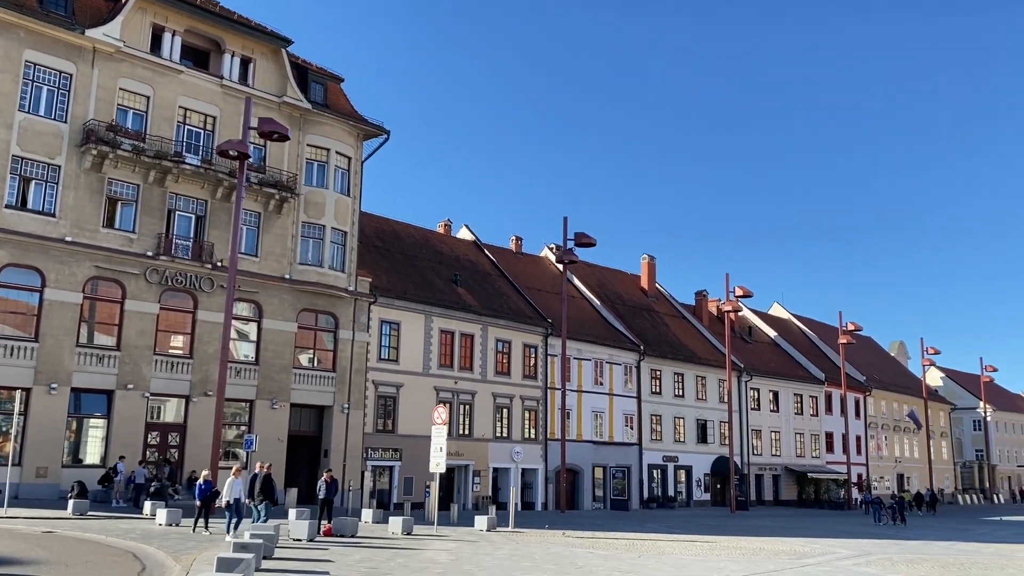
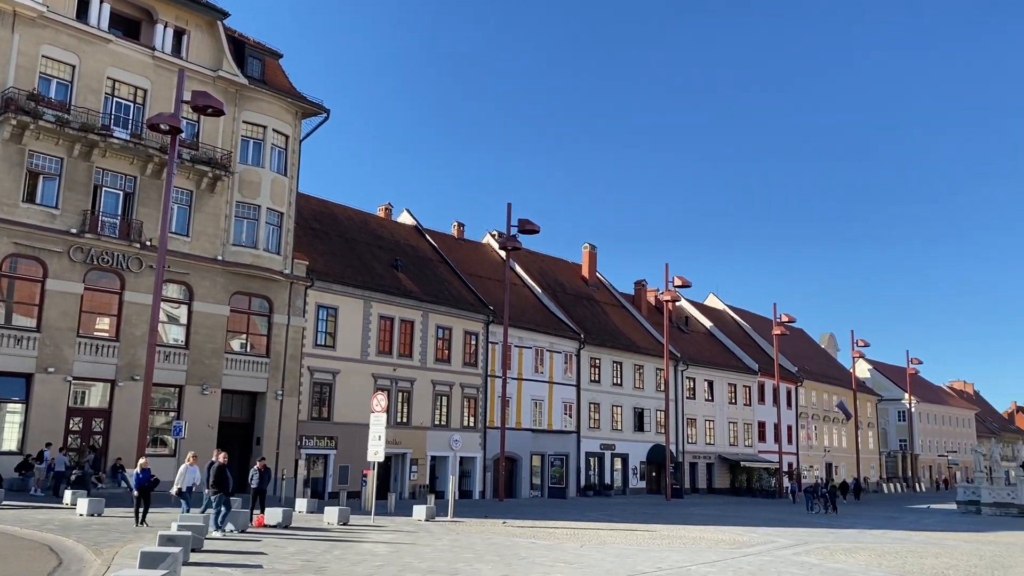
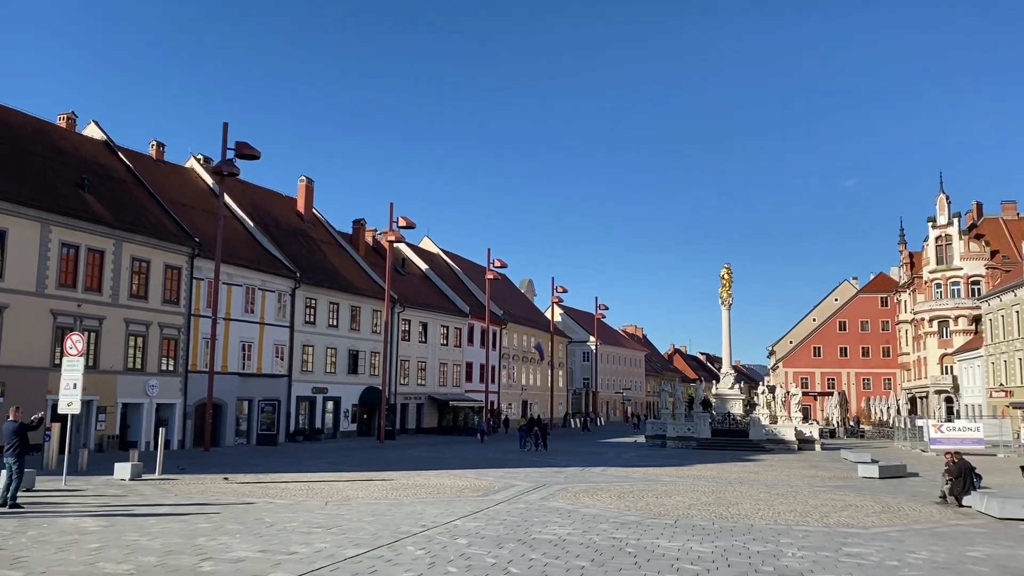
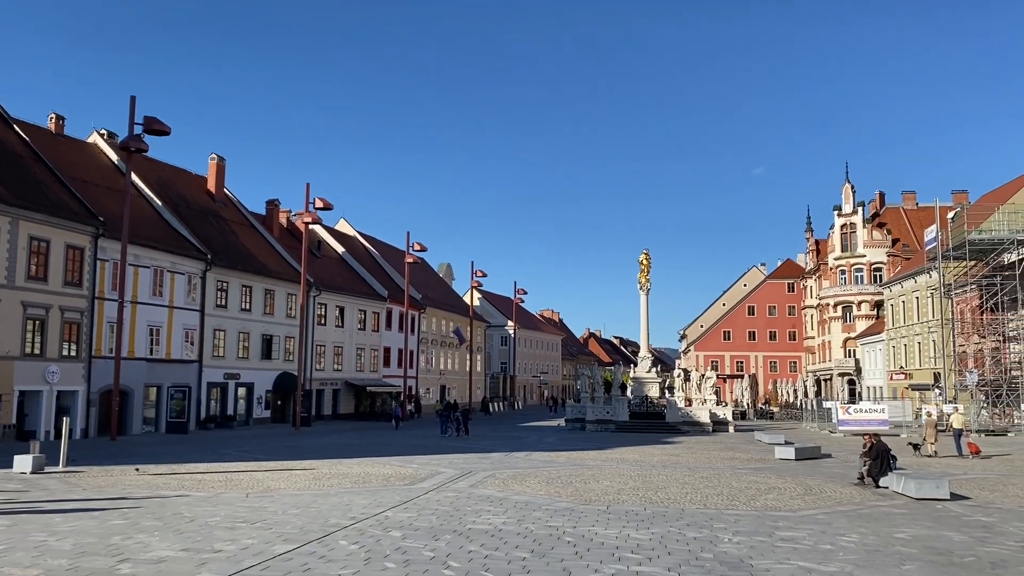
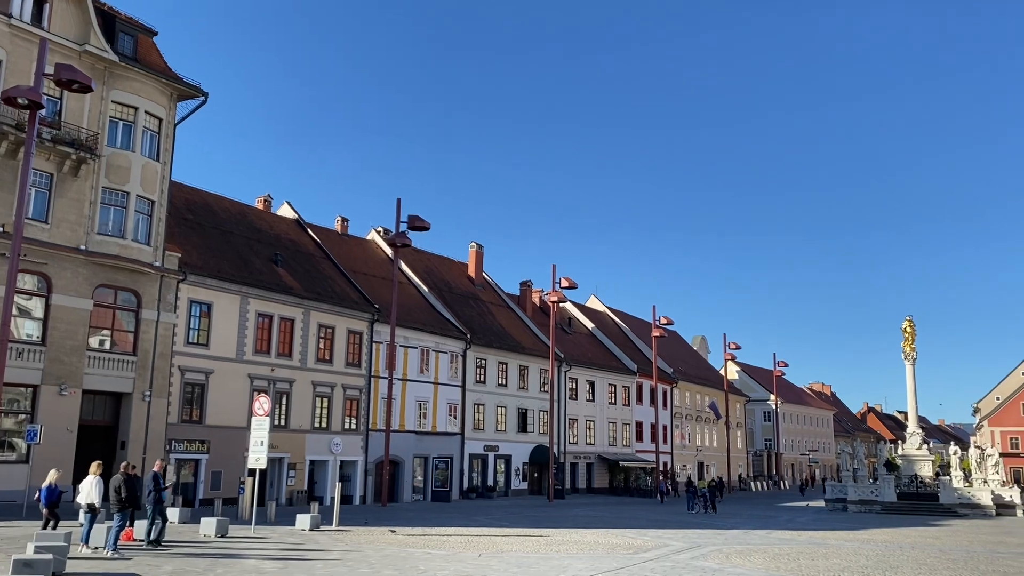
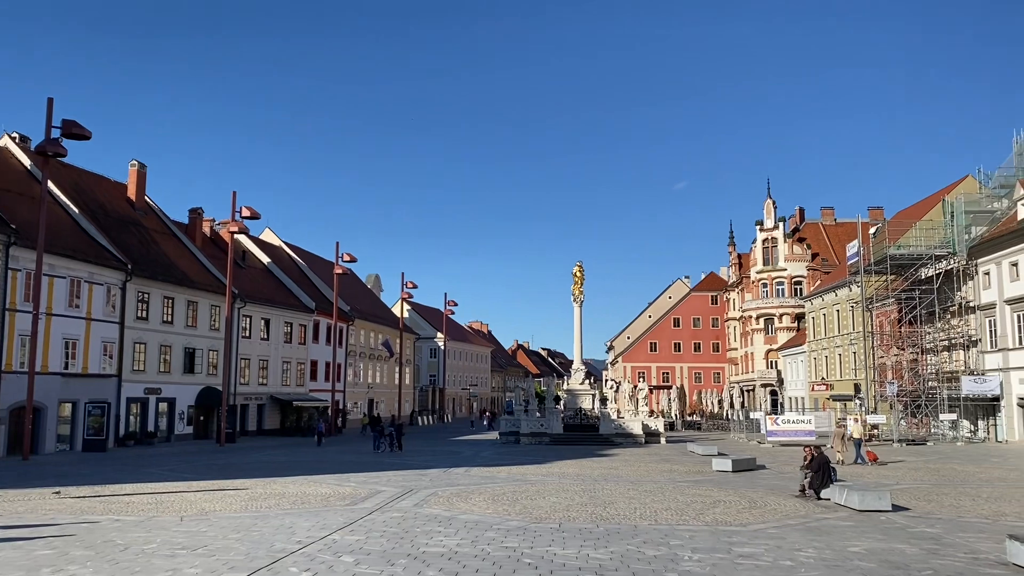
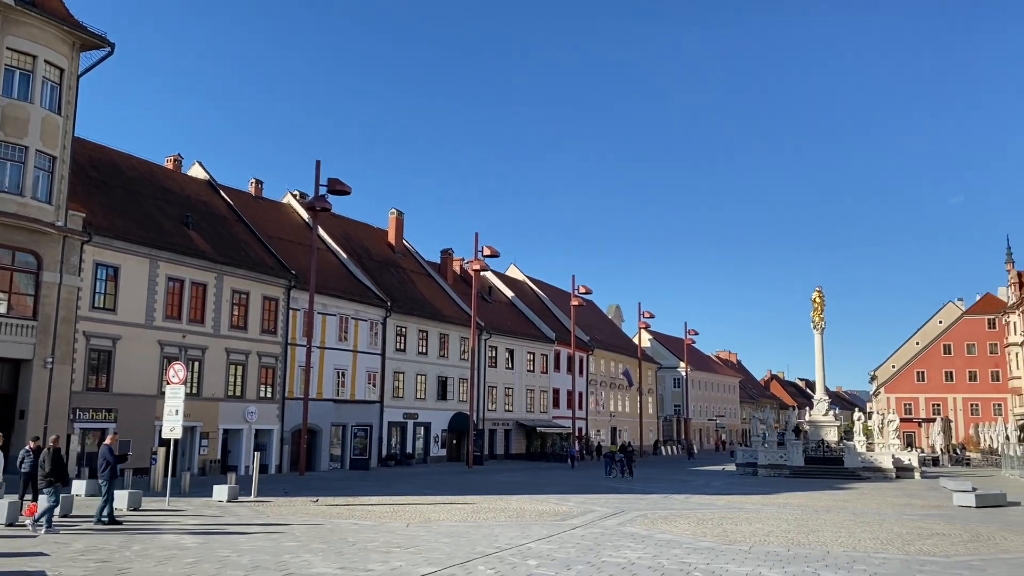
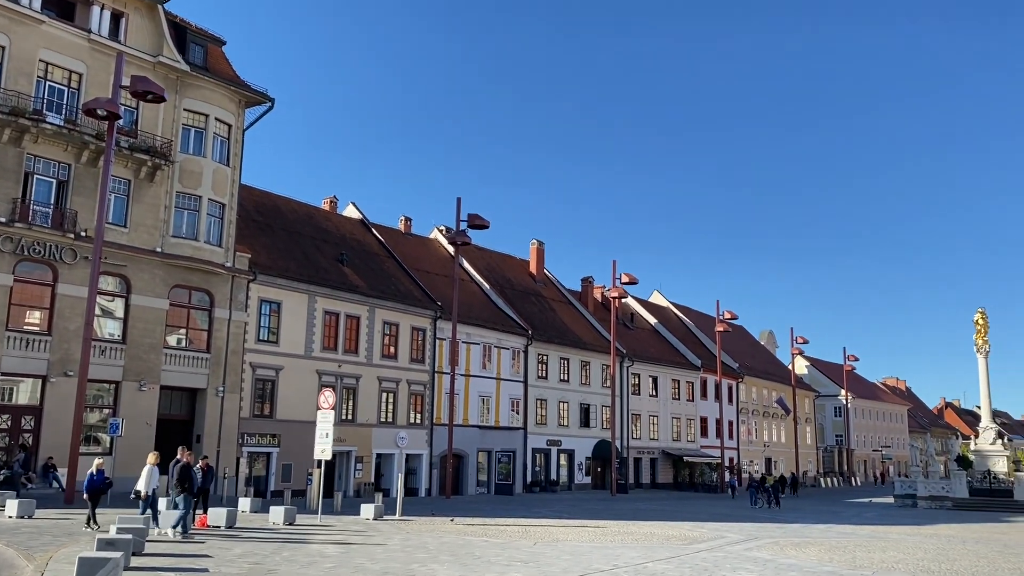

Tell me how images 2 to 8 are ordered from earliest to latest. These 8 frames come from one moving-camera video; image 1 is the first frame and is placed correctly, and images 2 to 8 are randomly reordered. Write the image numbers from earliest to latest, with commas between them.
2, 8, 5, 7, 3, 4, 6
